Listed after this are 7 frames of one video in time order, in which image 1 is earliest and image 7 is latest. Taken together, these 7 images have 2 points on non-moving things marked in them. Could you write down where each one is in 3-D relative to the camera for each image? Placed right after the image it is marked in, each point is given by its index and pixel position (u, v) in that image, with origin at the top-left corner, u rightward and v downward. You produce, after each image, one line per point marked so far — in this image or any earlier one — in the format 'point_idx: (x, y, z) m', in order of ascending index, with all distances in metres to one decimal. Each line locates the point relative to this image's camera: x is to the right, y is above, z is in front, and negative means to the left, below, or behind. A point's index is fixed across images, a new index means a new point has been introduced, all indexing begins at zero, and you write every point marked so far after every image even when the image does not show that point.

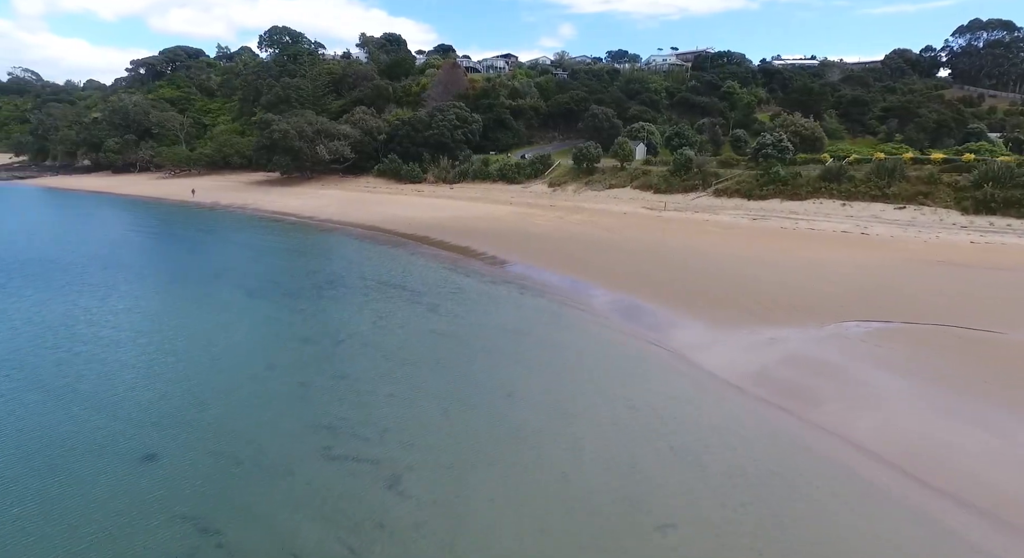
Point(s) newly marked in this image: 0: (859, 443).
0: (+5.5, -2.6, +9.7) m
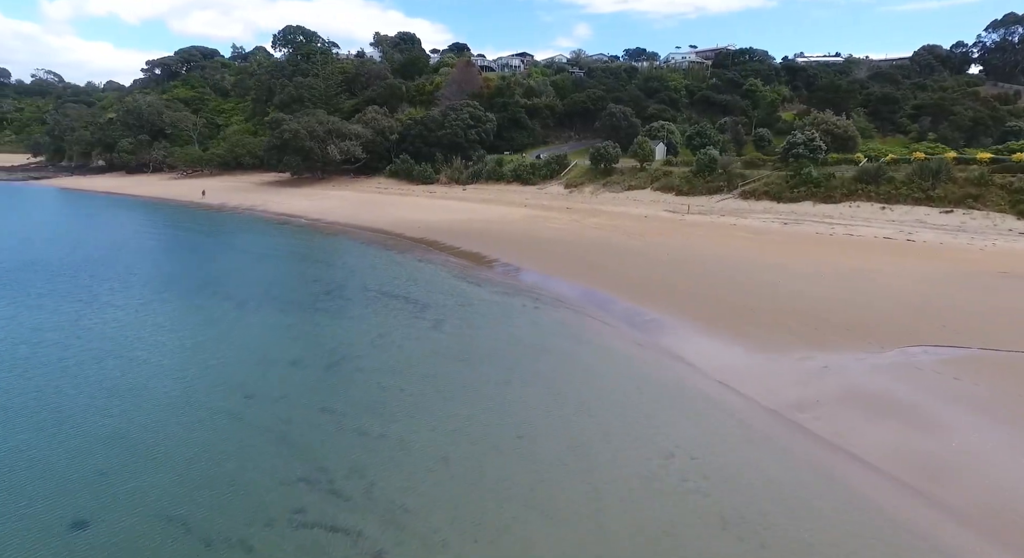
0: (+5.7, -2.9, +8.1) m
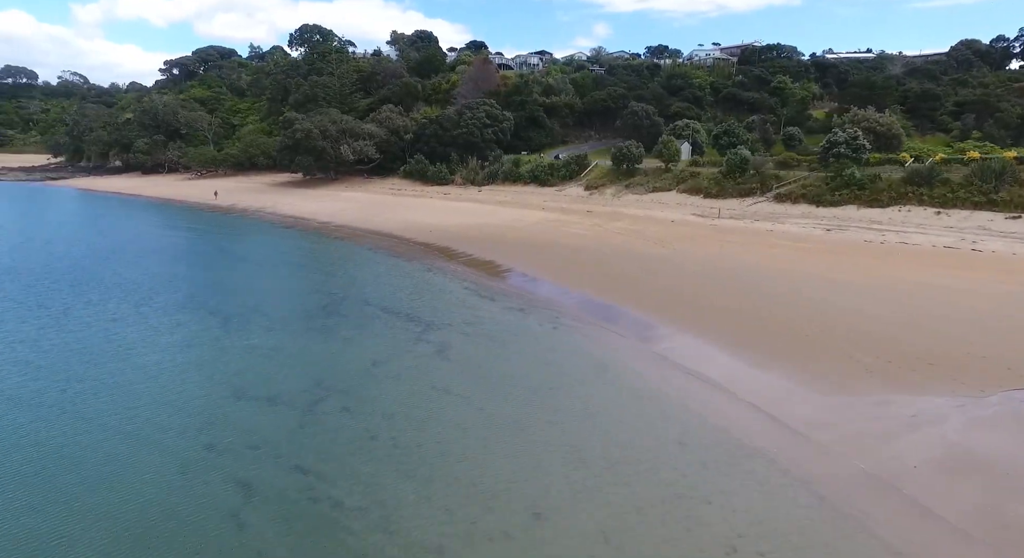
0: (+5.8, -3.3, +6.2) m
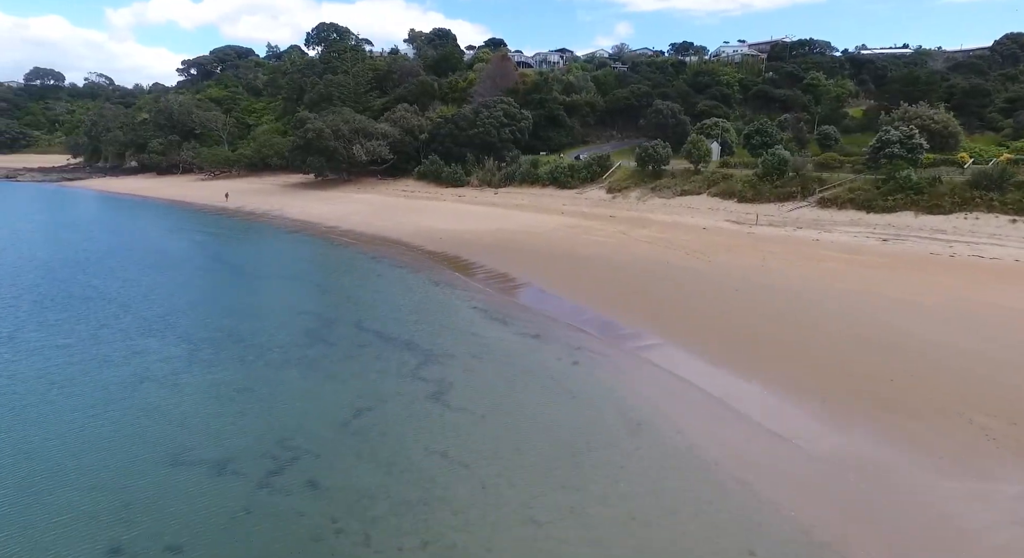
0: (+5.8, -3.8, +3.8) m
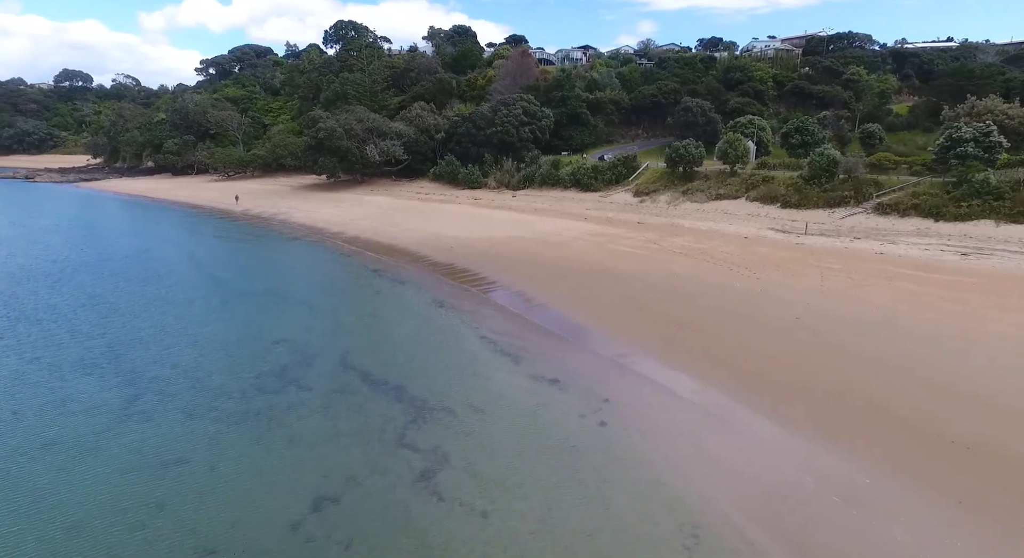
0: (+5.7, -4.3, +1.2) m
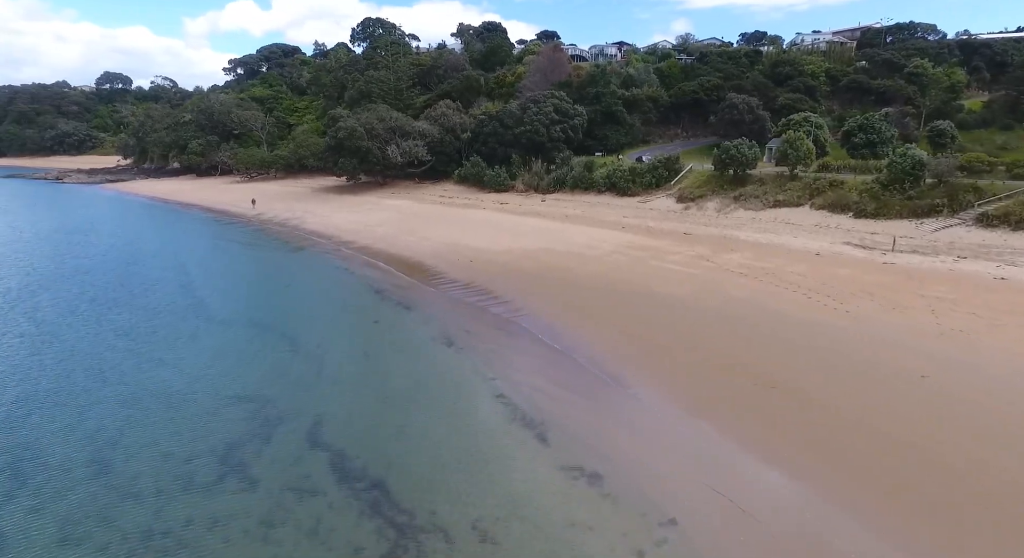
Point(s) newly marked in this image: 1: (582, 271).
0: (+5.5, -5.0, -2.2) m
1: (+2.2, +0.2, +18.8) m
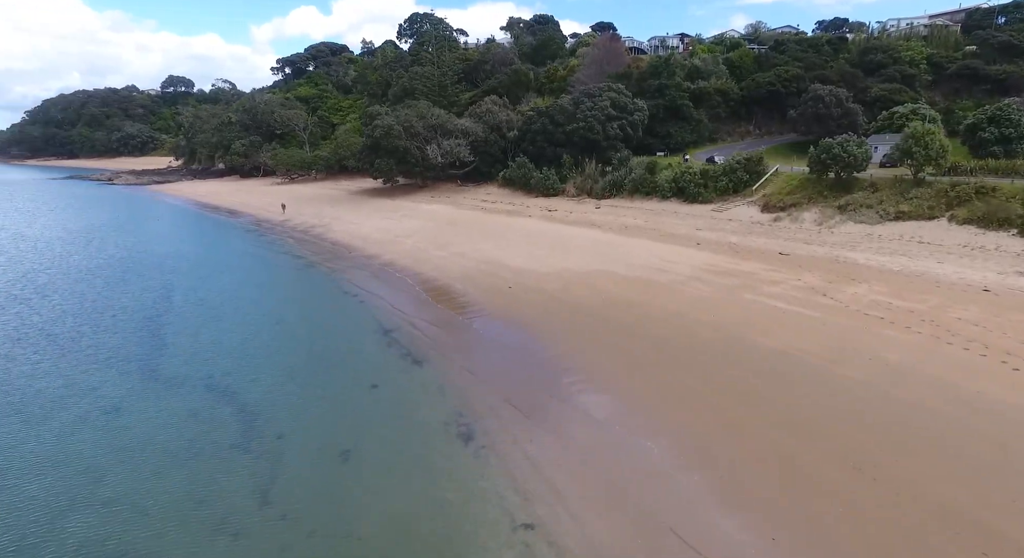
0: (+5.0, -6.0, -7.1) m
1: (+3.4, -0.7, +14.2) m
